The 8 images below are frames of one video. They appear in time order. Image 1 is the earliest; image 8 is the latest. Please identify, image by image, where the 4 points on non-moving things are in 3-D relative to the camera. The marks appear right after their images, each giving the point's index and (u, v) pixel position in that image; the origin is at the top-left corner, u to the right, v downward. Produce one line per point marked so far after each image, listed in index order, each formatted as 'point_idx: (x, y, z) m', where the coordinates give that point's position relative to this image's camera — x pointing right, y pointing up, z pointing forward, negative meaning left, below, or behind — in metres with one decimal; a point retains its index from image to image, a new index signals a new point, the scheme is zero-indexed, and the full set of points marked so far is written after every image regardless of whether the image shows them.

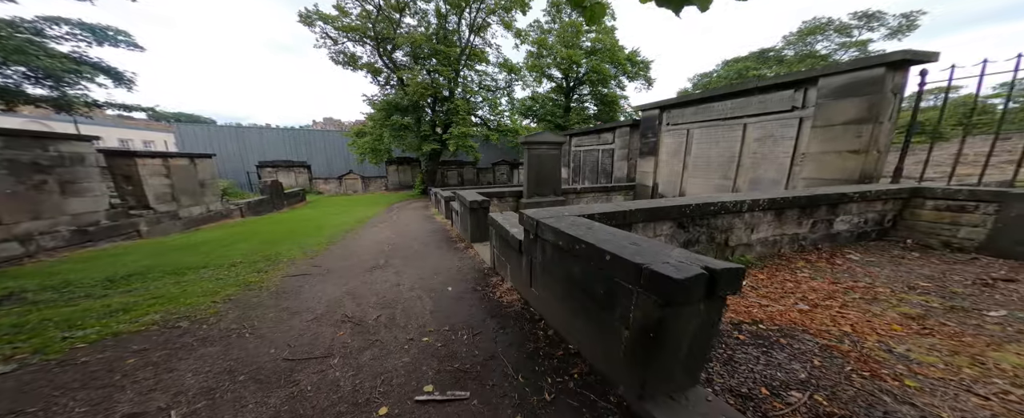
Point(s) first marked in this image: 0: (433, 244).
0: (-1.1, -0.5, +4.1) m
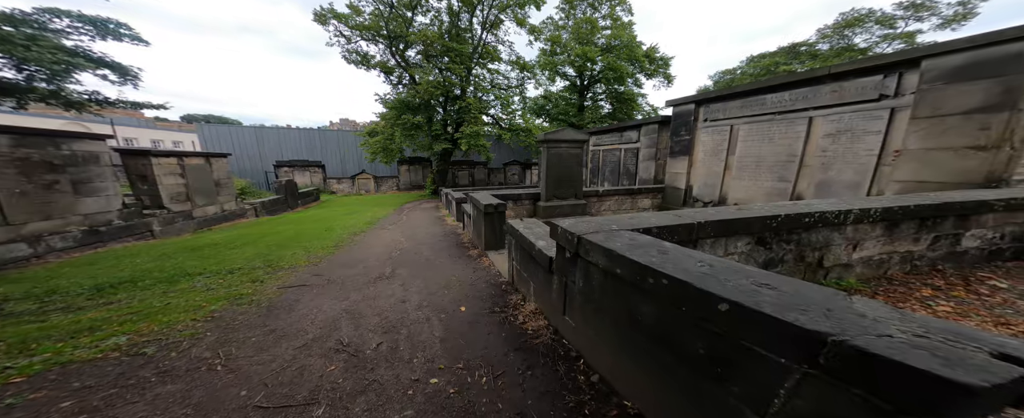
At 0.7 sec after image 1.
0: (-0.9, -0.6, +3.7) m
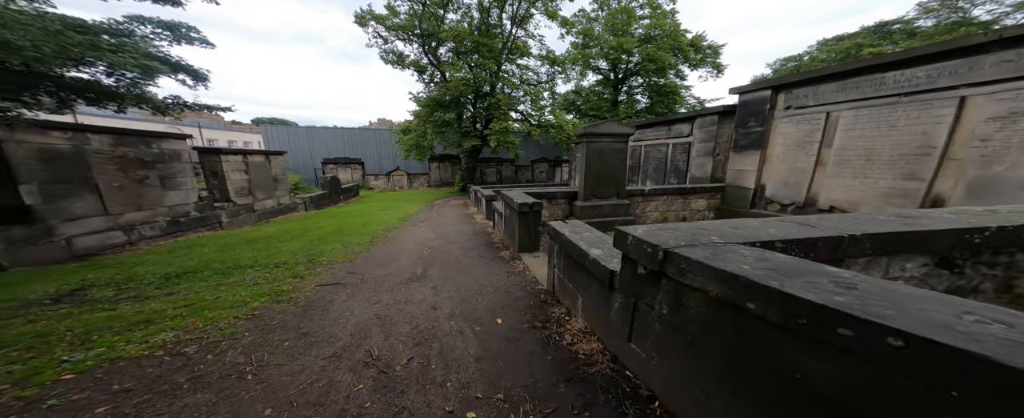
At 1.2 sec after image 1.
0: (-0.4, -0.5, +3.6) m
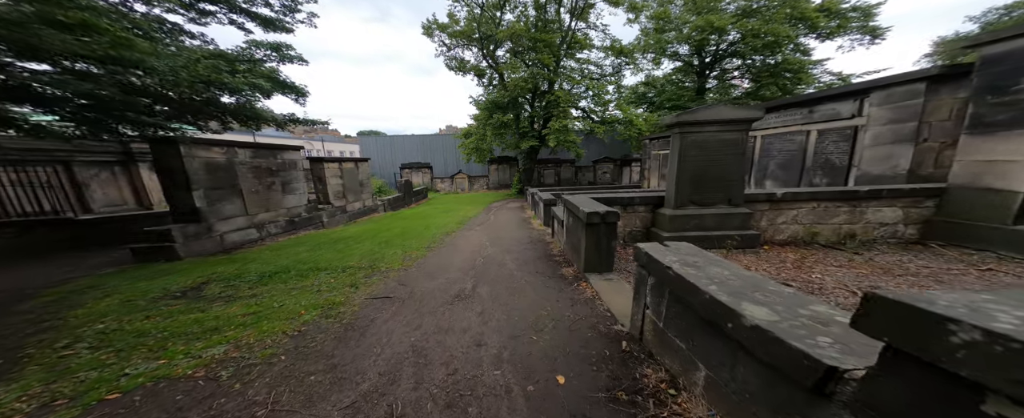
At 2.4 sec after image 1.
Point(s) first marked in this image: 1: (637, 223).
0: (+0.3, -0.6, +3.1) m
1: (+1.5, -0.1, +3.4) m
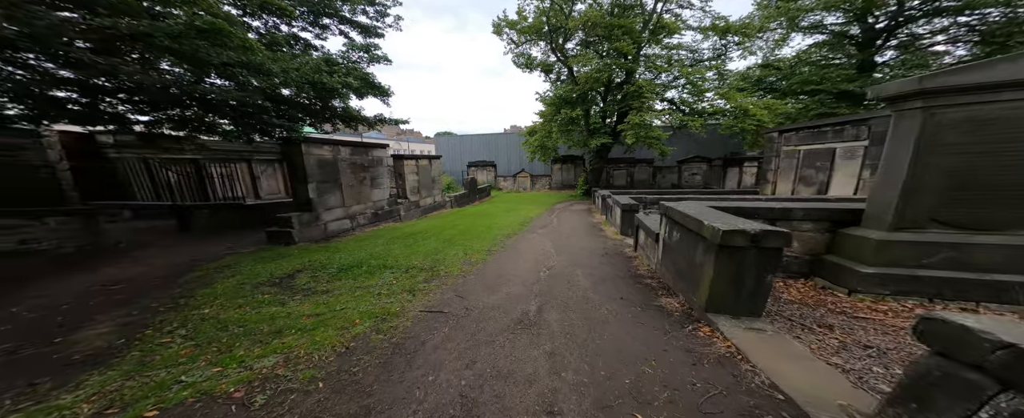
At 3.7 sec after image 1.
0: (+1.0, -0.7, +2.5) m
1: (+2.2, -0.3, +2.5) m
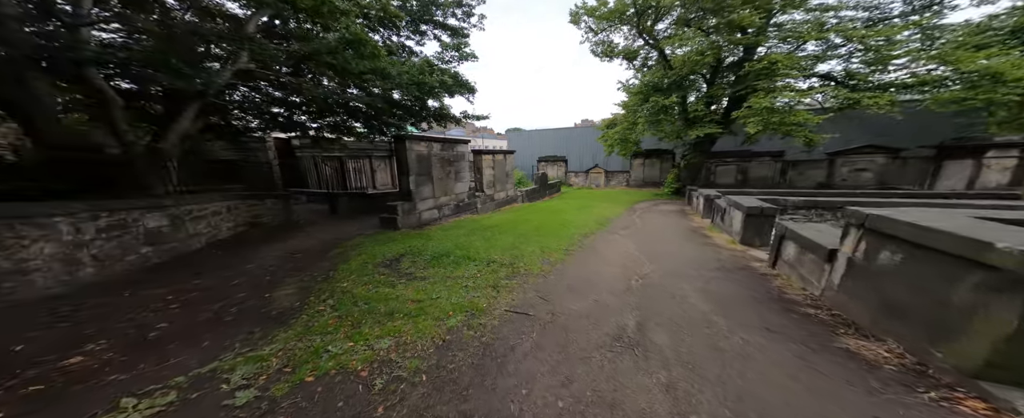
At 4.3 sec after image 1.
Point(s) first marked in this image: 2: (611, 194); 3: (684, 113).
0: (+1.8, -0.7, +1.9) m
1: (+3.0, -0.3, +1.7) m
2: (+4.3, +0.6, +12.1) m
3: (+5.3, +2.9, +9.1) m
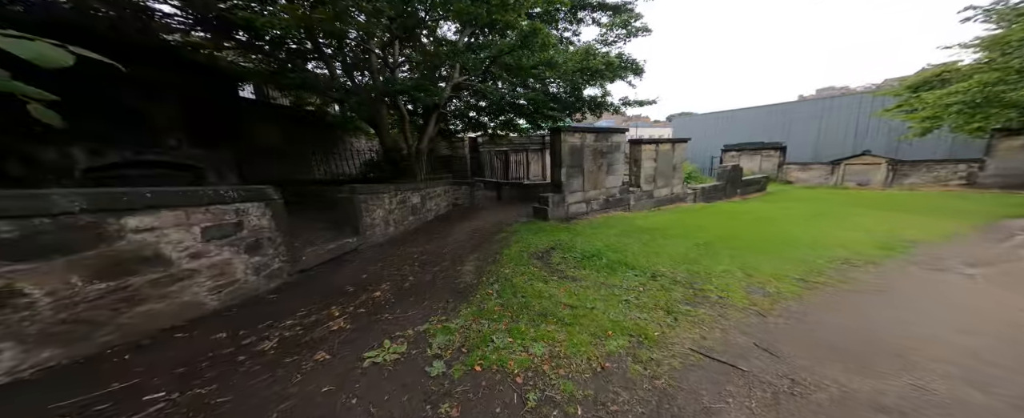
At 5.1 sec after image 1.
0: (+3.2, -0.9, -1.0) m
1: (+4.2, -0.6, -1.8) m
2: (+9.9, +0.1, +7.0) m
3: (+9.7, +2.4, +3.8) m
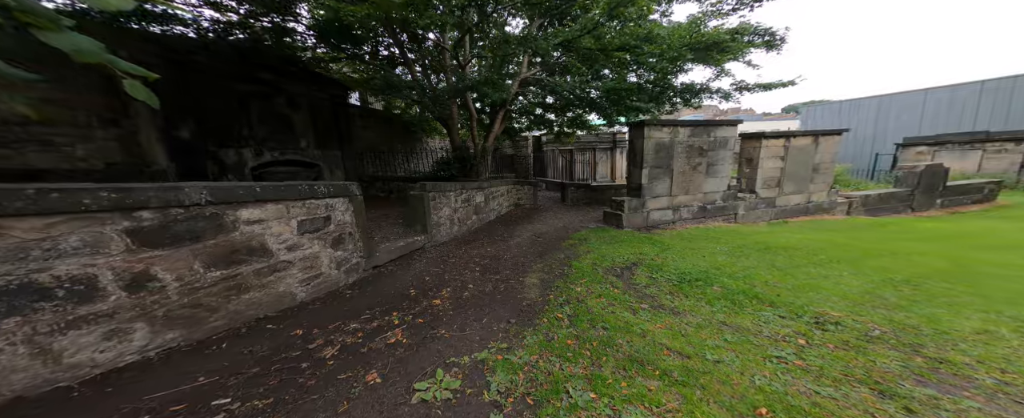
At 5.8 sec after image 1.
0: (+3.1, -0.7, -4.4) m
1: (+4.0, -0.5, -5.4) m
2: (+11.4, -0.2, +2.0) m
3: (+10.6, +2.1, -1.0) m
